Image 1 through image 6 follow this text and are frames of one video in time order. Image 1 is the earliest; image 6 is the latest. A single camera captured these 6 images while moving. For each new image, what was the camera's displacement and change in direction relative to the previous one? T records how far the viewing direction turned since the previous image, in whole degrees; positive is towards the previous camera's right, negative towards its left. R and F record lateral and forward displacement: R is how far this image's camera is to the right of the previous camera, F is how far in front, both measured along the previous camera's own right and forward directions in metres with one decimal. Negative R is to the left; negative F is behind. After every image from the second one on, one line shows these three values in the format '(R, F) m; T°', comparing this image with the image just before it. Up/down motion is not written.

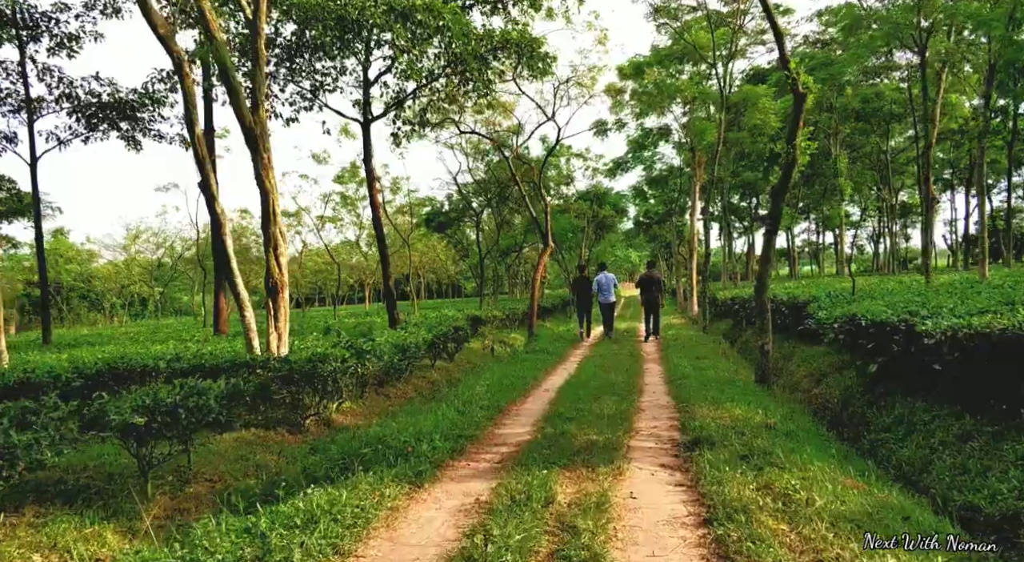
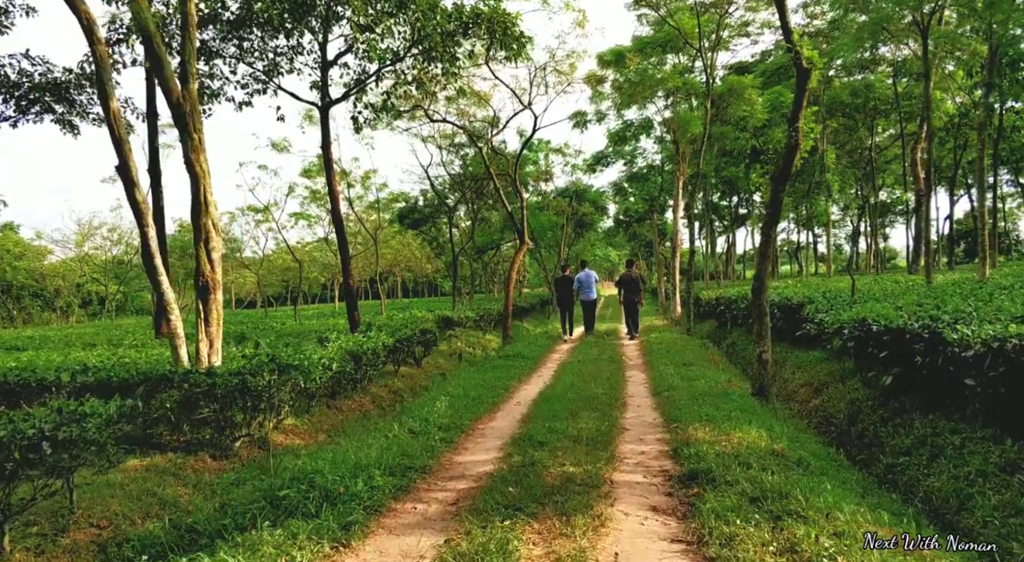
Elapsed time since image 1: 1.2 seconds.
(+0.1, +1.2) m; +2°
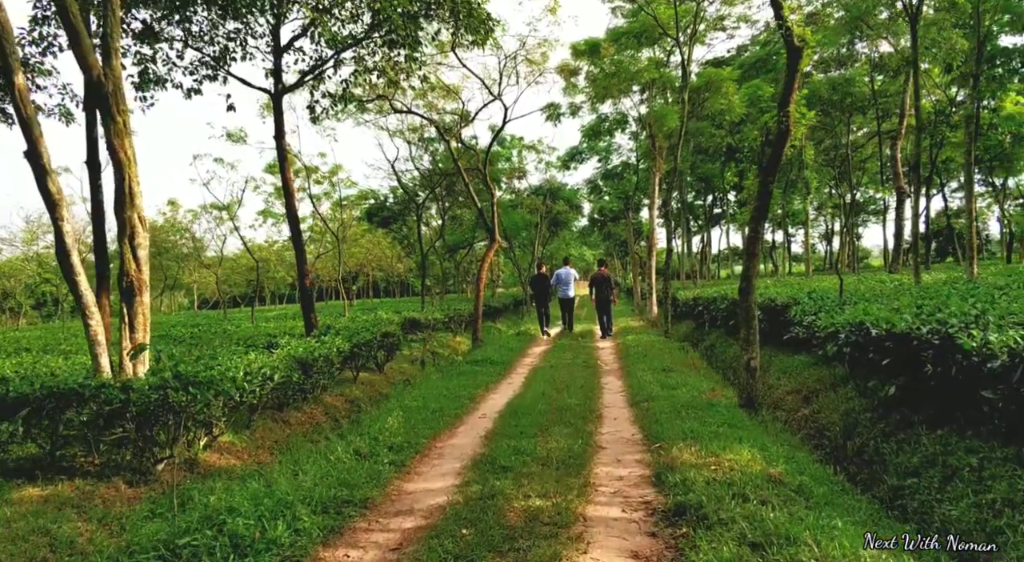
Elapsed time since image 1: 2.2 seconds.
(+0.1, +0.8) m; +2°
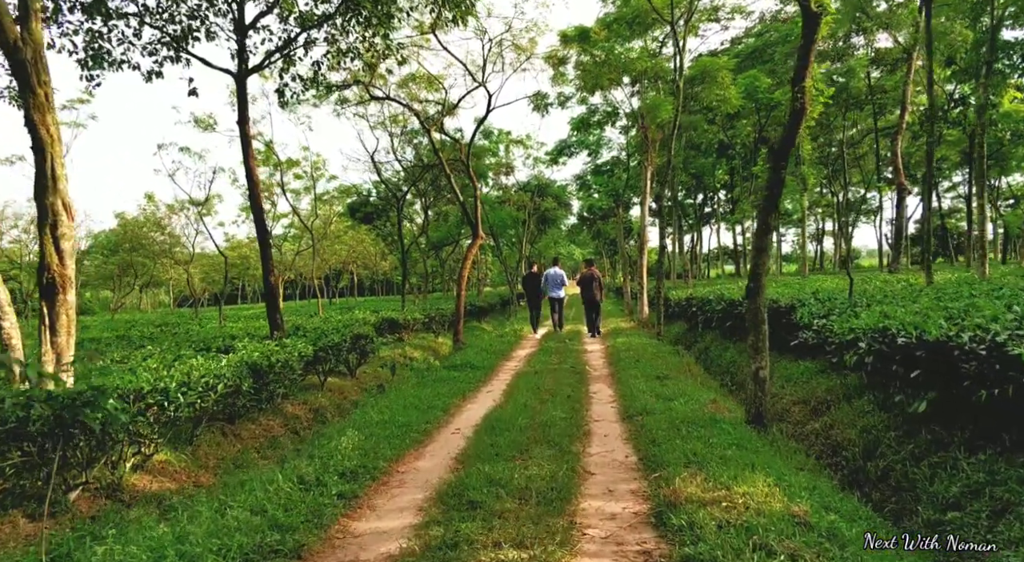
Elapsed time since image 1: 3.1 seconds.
(+0.1, +0.9) m; +1°
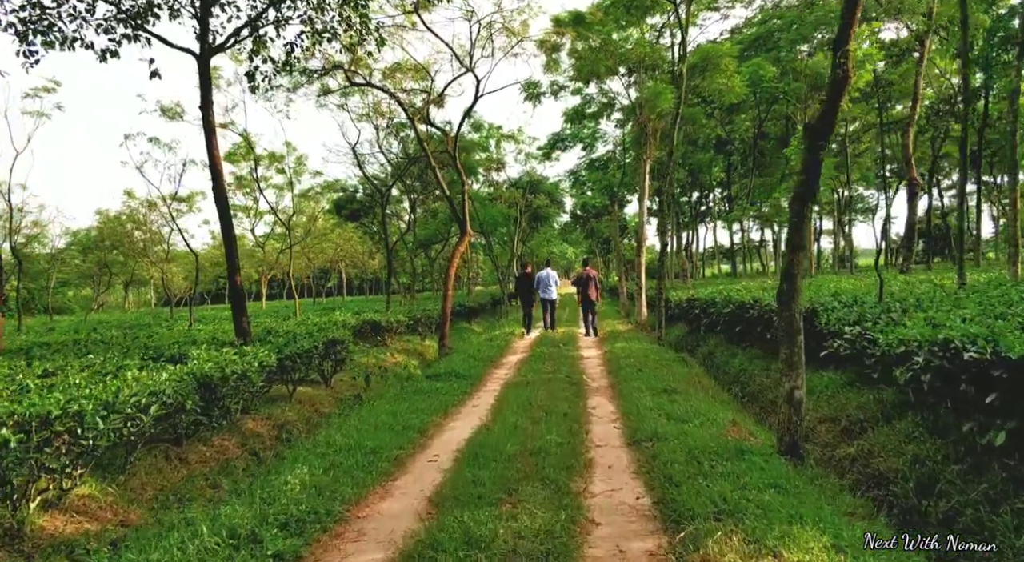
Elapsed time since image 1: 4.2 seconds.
(0.0, +1.1) m; +1°
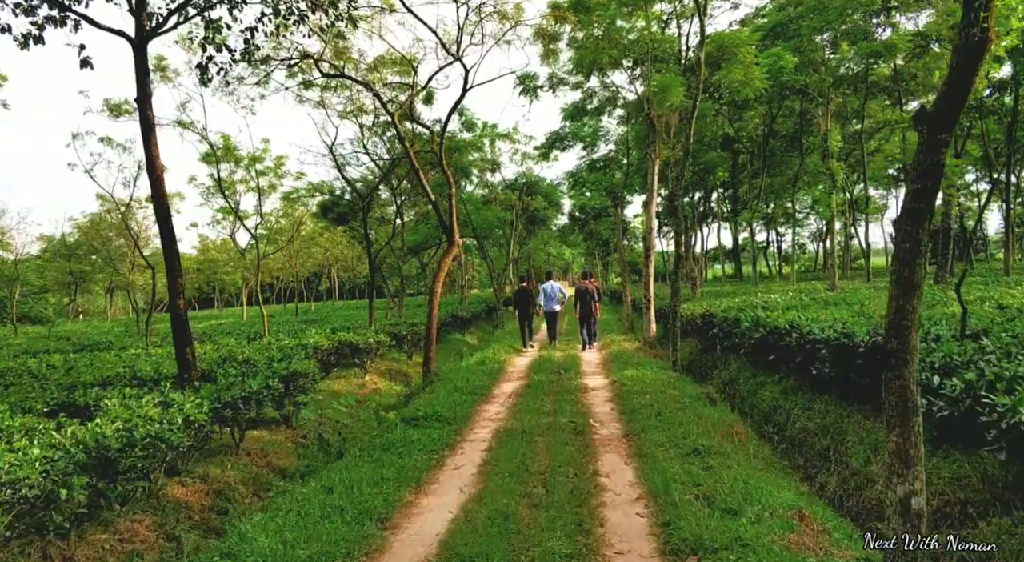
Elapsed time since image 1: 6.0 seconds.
(+0.1, +1.7) m; 0°
